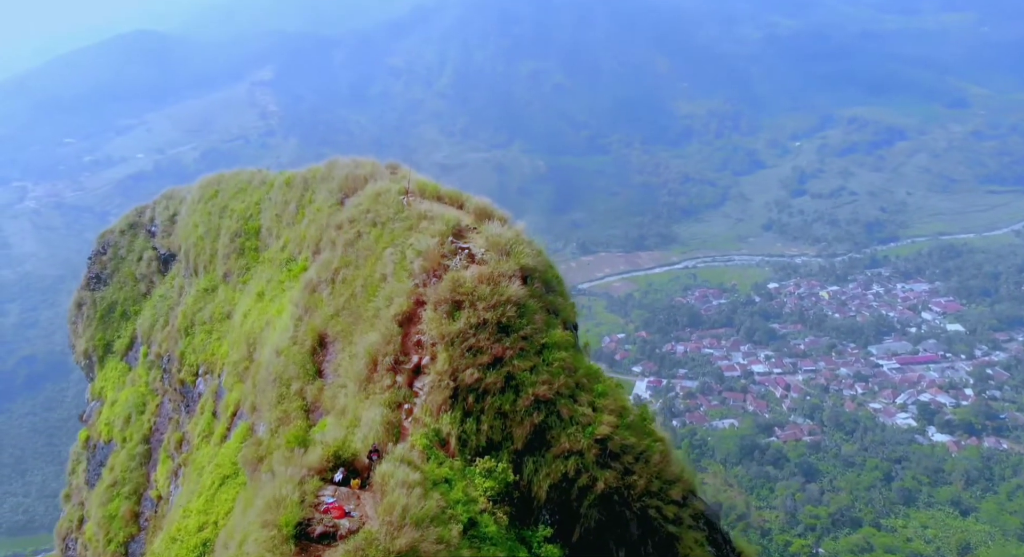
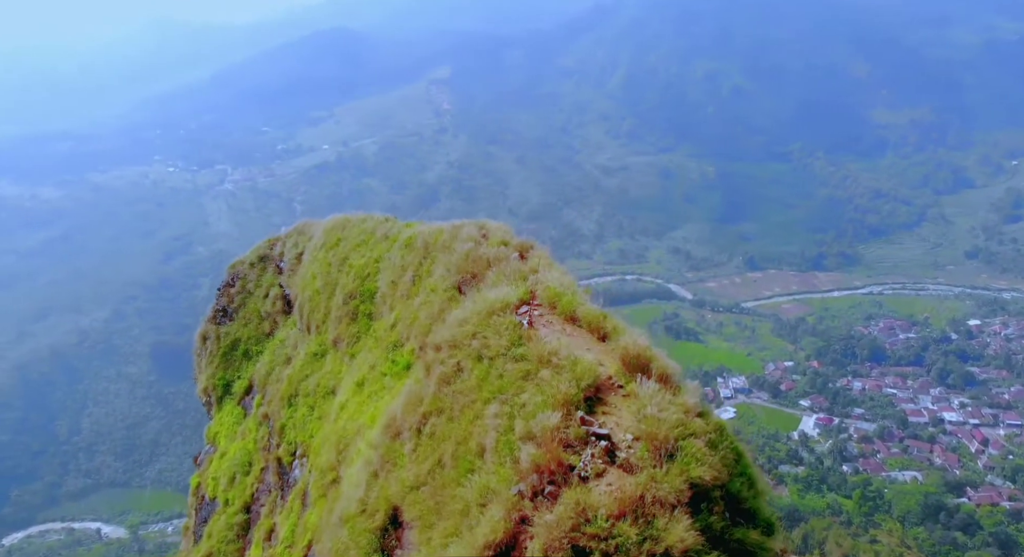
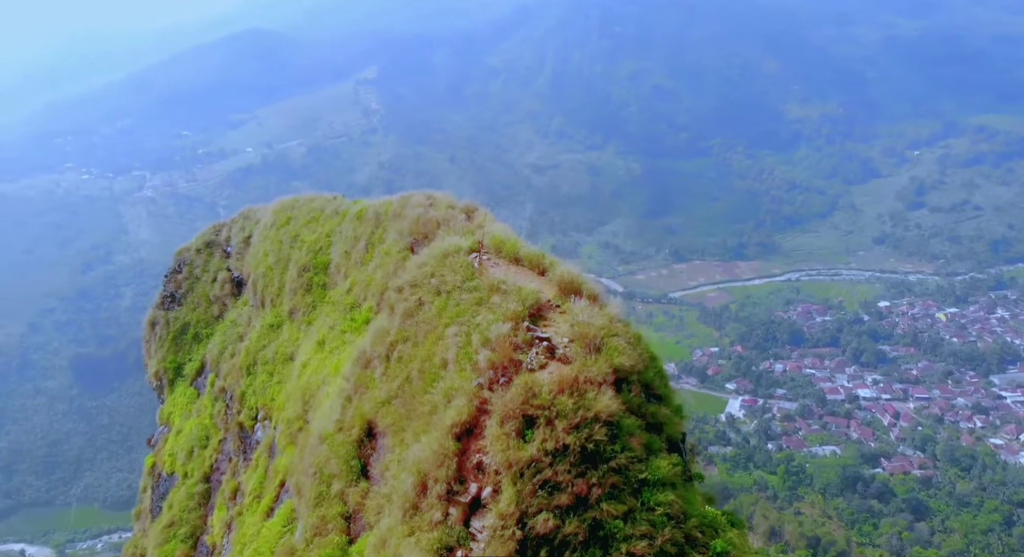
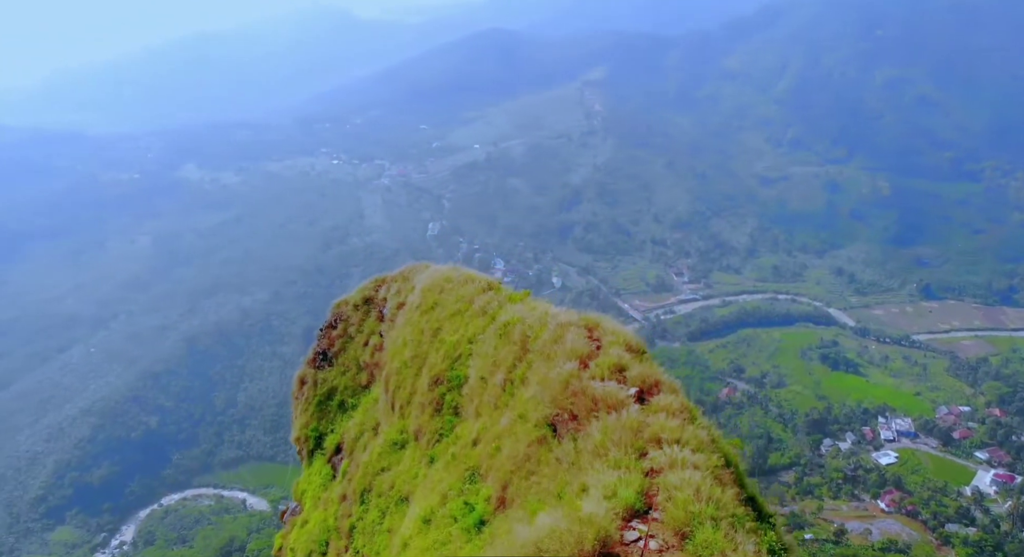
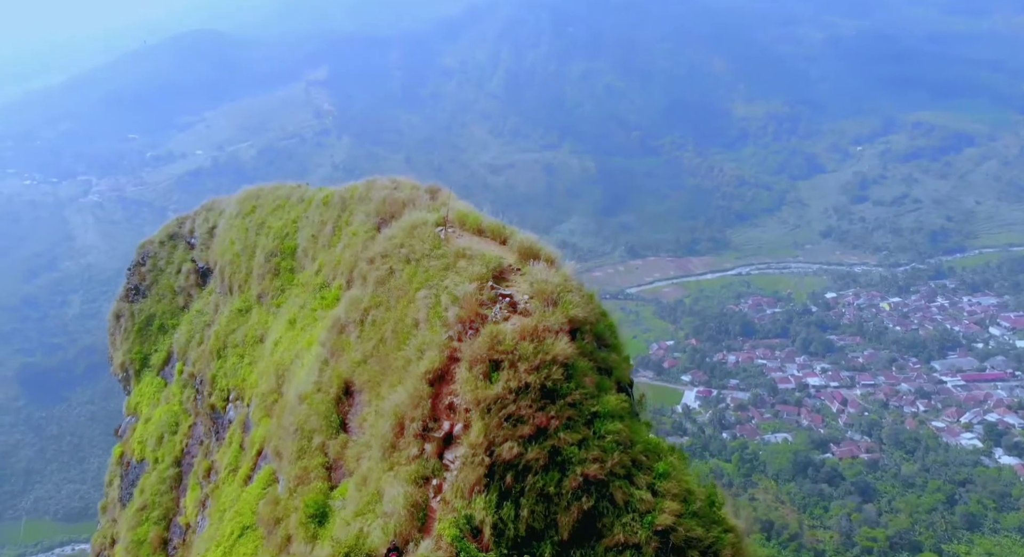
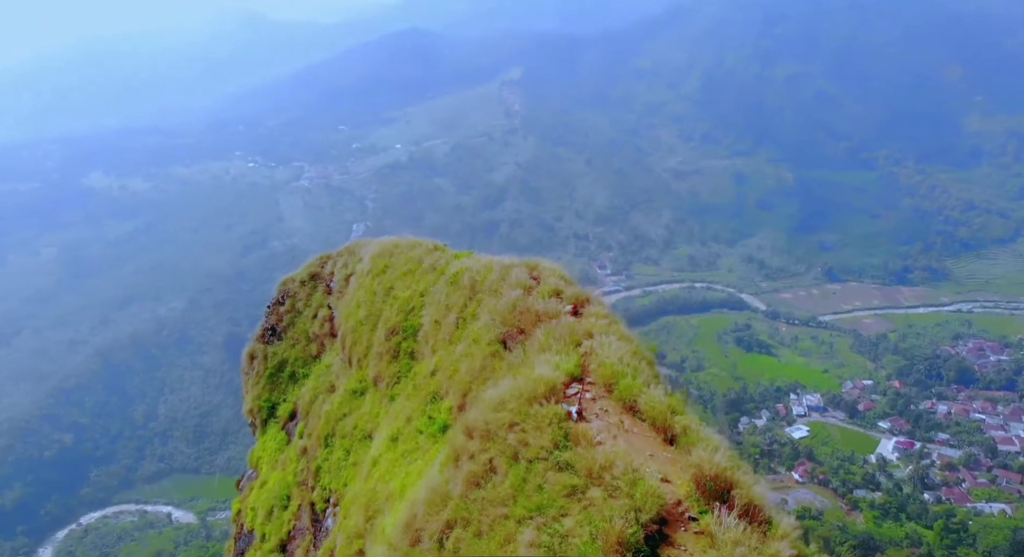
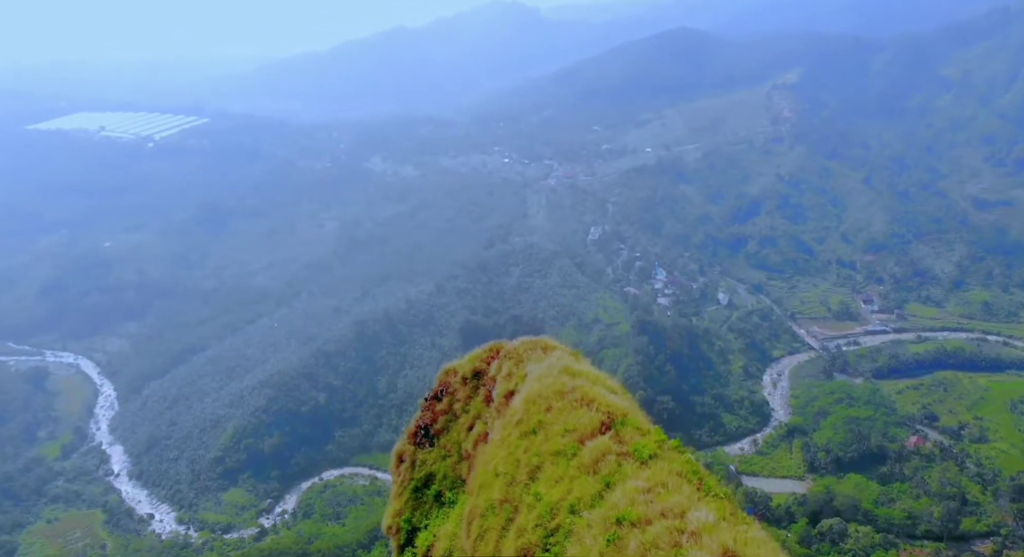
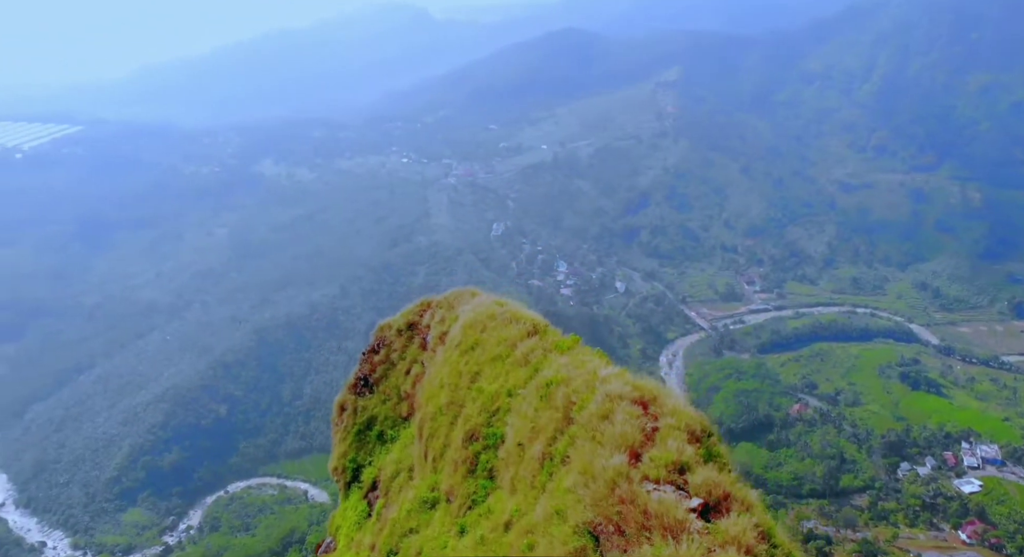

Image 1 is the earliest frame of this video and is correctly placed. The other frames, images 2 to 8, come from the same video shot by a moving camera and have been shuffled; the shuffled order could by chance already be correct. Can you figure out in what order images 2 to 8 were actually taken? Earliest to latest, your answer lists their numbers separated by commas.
5, 3, 2, 6, 4, 8, 7
